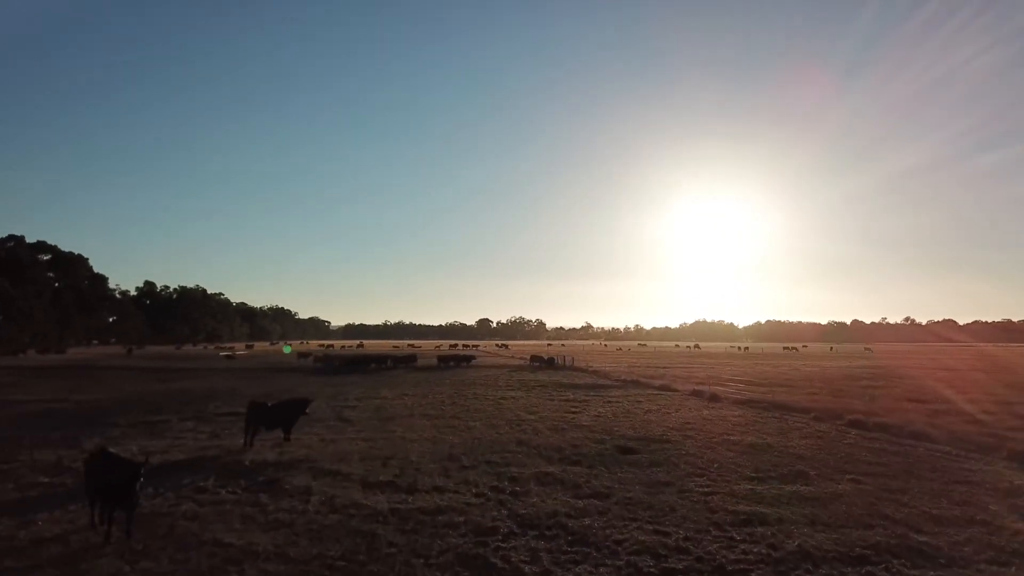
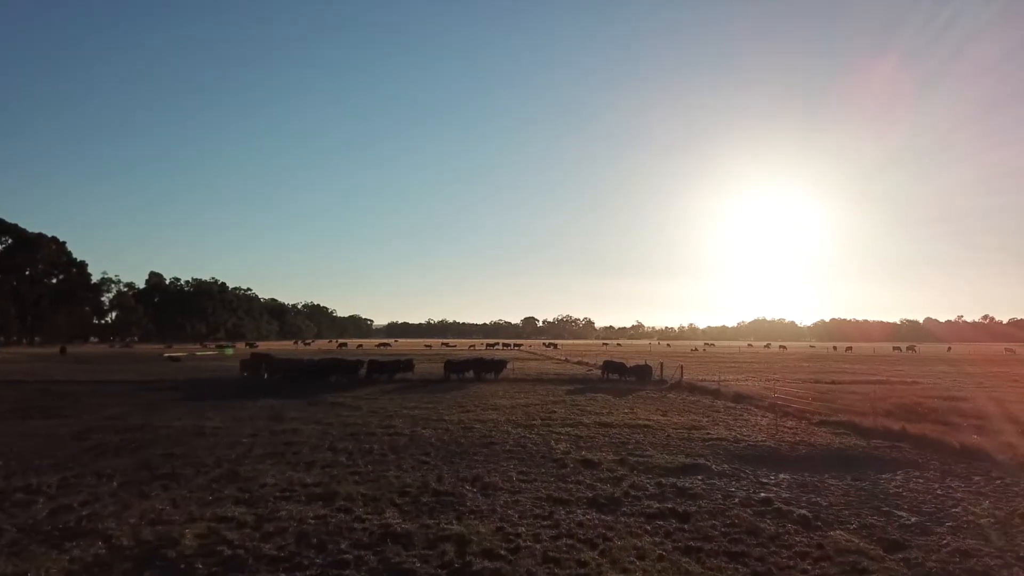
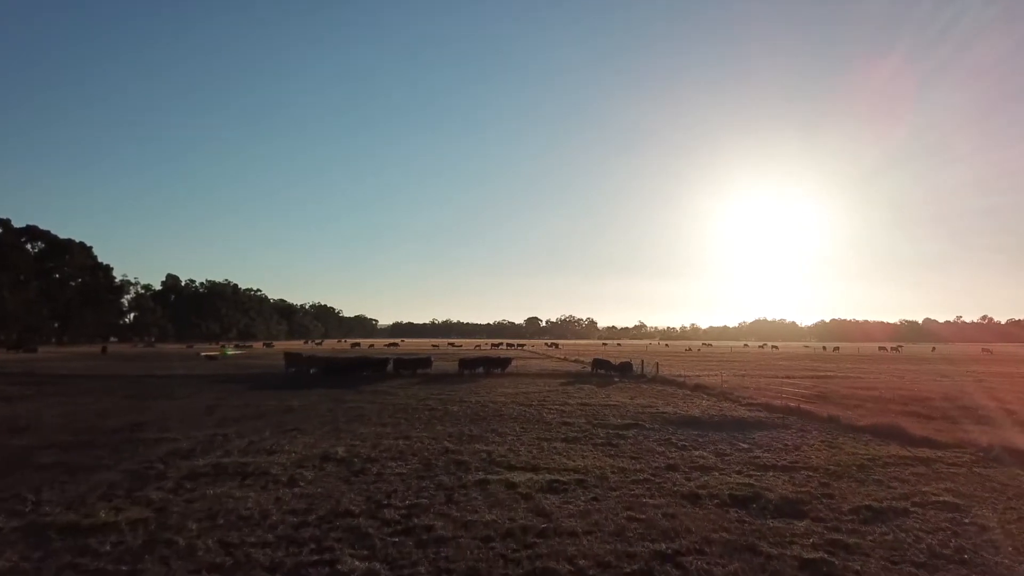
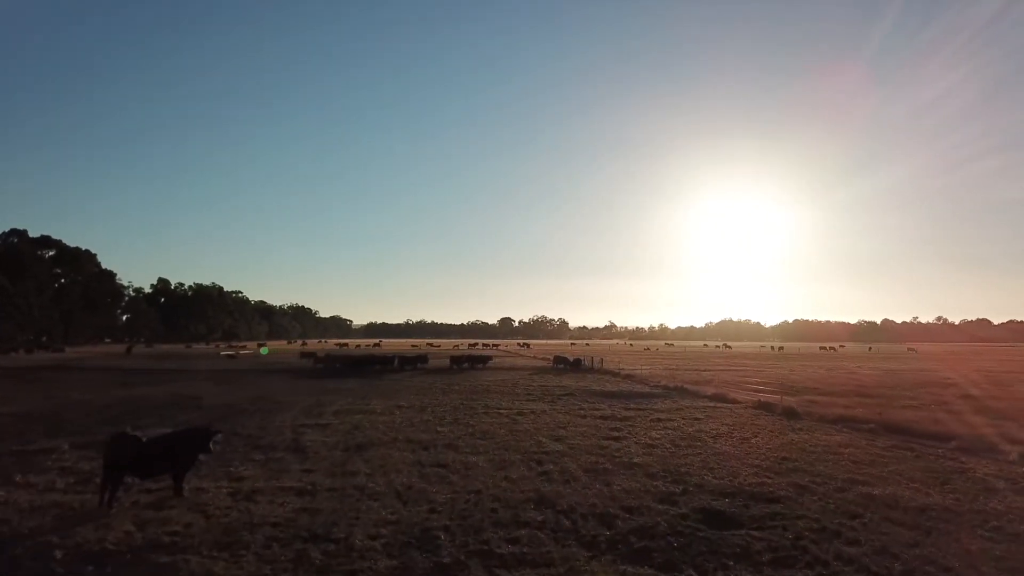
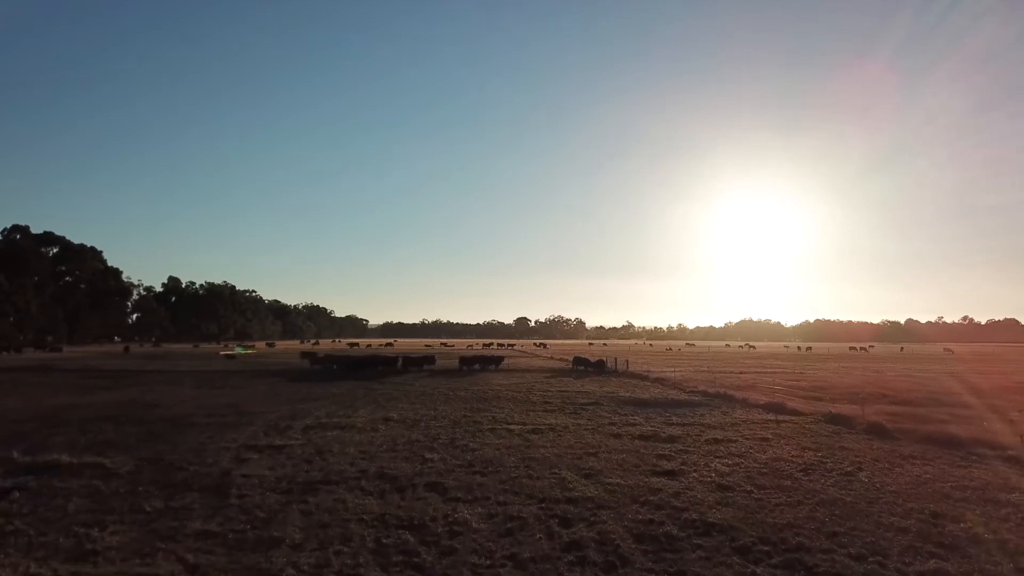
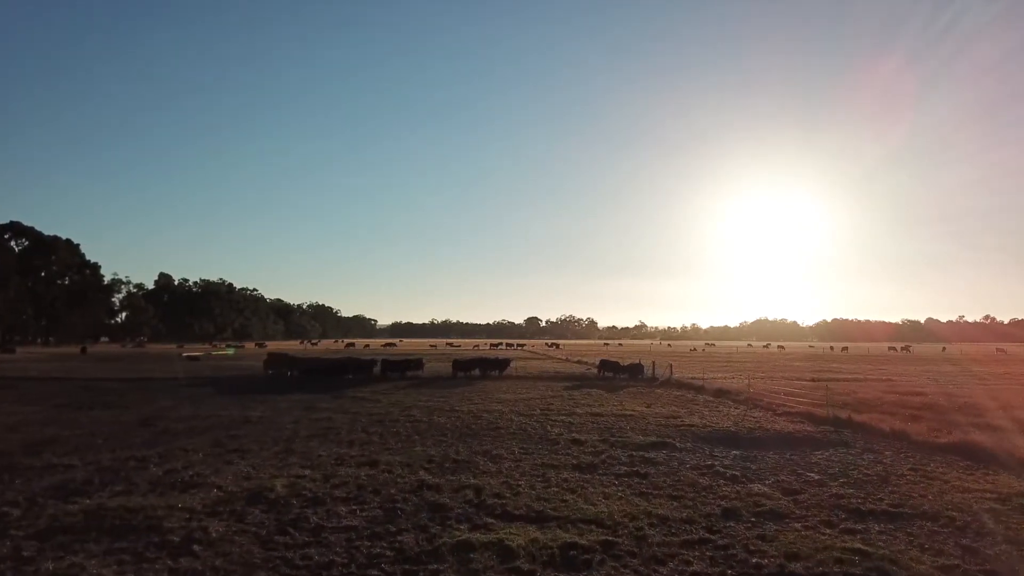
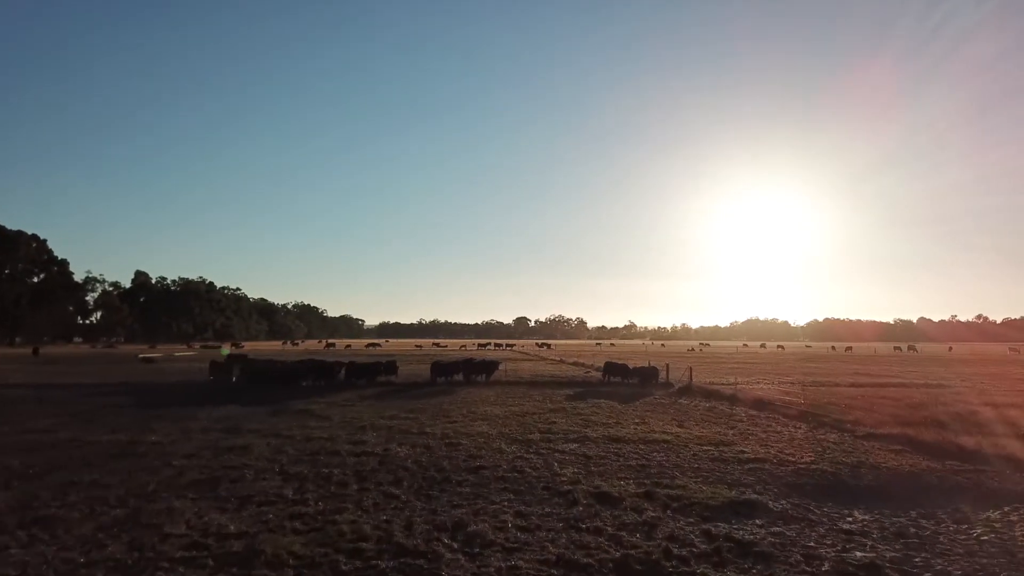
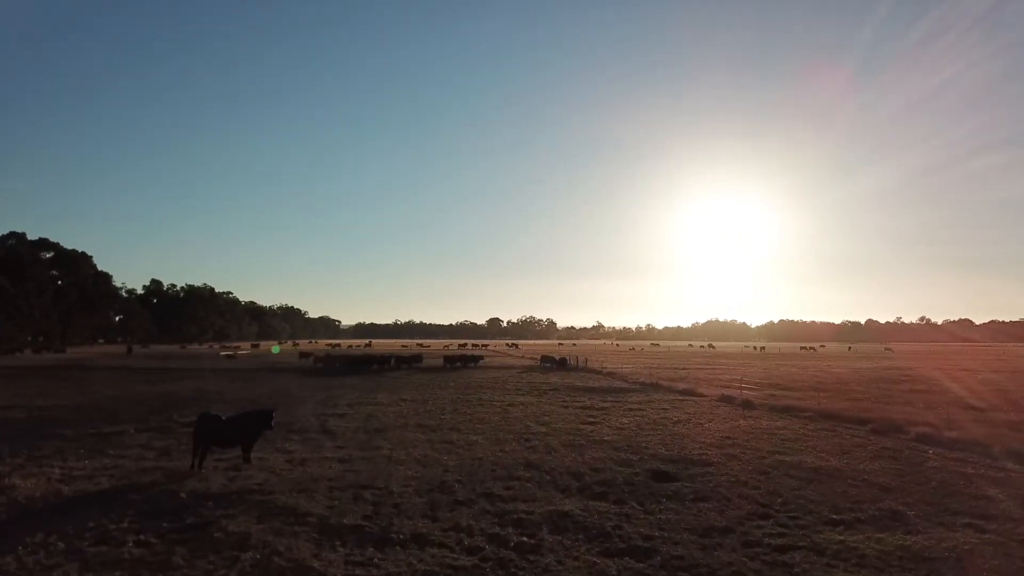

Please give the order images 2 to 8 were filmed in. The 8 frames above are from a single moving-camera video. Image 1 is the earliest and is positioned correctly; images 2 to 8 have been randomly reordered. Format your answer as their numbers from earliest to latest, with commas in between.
8, 4, 5, 3, 6, 2, 7
